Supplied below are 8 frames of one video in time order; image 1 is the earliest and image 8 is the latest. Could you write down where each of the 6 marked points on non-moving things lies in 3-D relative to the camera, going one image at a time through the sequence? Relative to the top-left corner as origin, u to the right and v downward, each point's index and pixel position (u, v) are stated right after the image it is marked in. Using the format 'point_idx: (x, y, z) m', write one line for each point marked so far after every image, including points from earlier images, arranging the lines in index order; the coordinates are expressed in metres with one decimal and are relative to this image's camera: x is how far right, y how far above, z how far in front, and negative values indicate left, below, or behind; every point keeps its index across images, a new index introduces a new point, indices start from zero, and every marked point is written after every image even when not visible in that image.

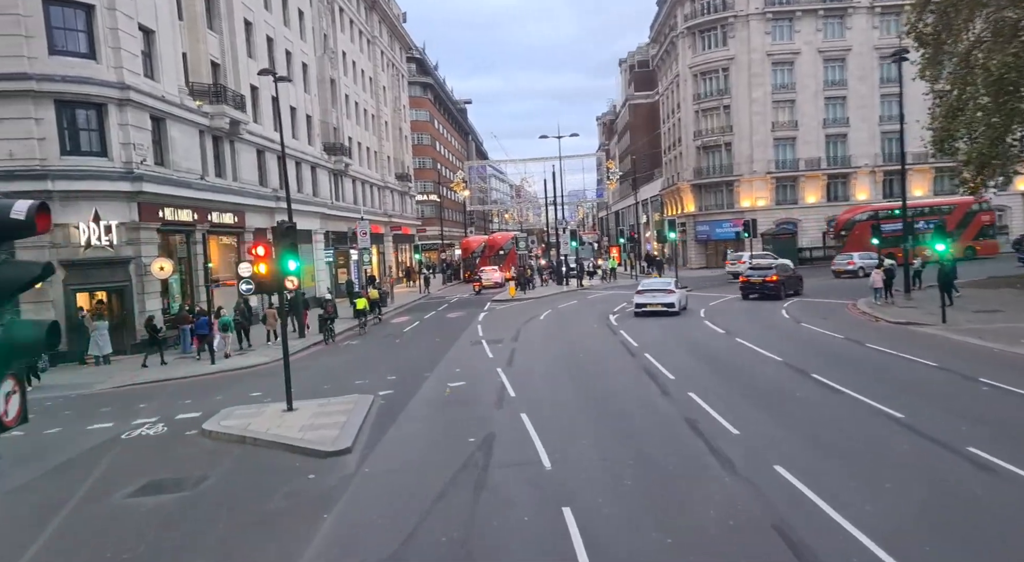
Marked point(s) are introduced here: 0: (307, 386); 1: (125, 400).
0: (-4.4, -2.3, +18.6) m
1: (-8.3, -2.6, +18.4) m
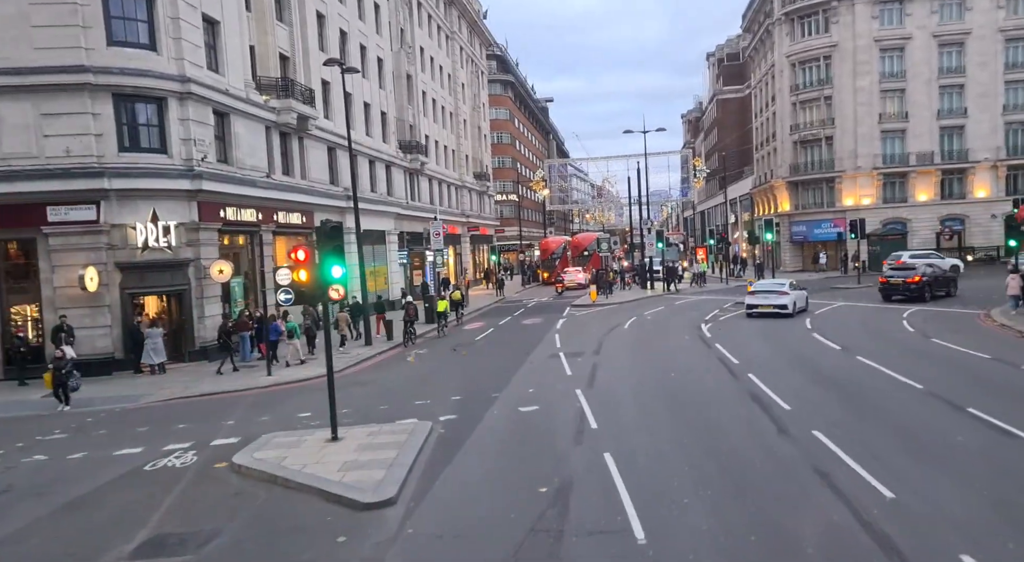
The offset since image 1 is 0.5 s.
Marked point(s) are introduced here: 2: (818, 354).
0: (-2.9, -2.4, +16.7) m
1: (-6.7, -2.7, +16.8) m
2: (+7.0, -1.7, +19.5) m
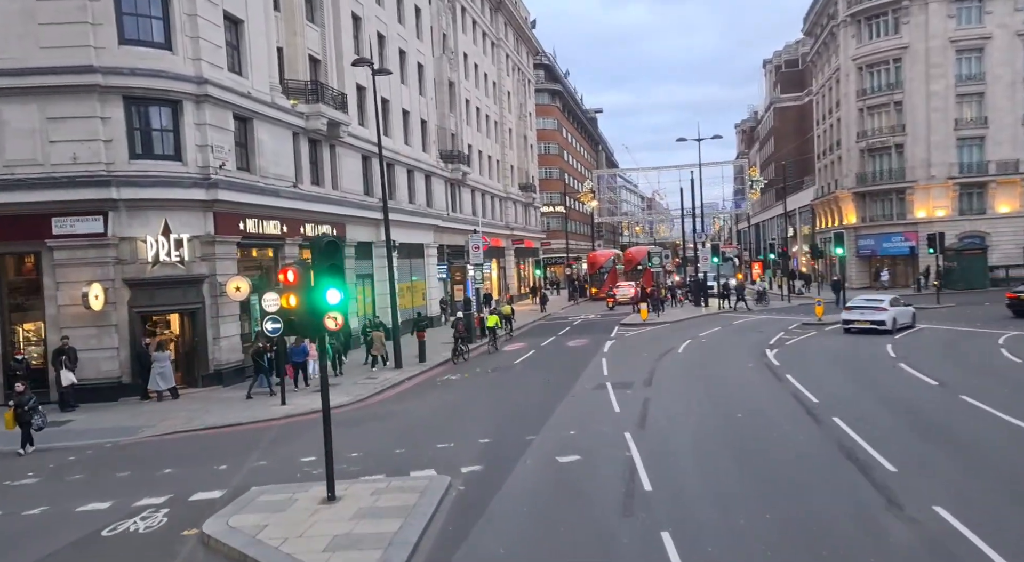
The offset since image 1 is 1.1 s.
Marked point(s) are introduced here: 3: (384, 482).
0: (-2.2, -2.8, +14.4) m
1: (-6.1, -3.0, +14.8) m
2: (+7.8, -2.1, +16.7) m
3: (-1.7, -2.7, +11.6) m
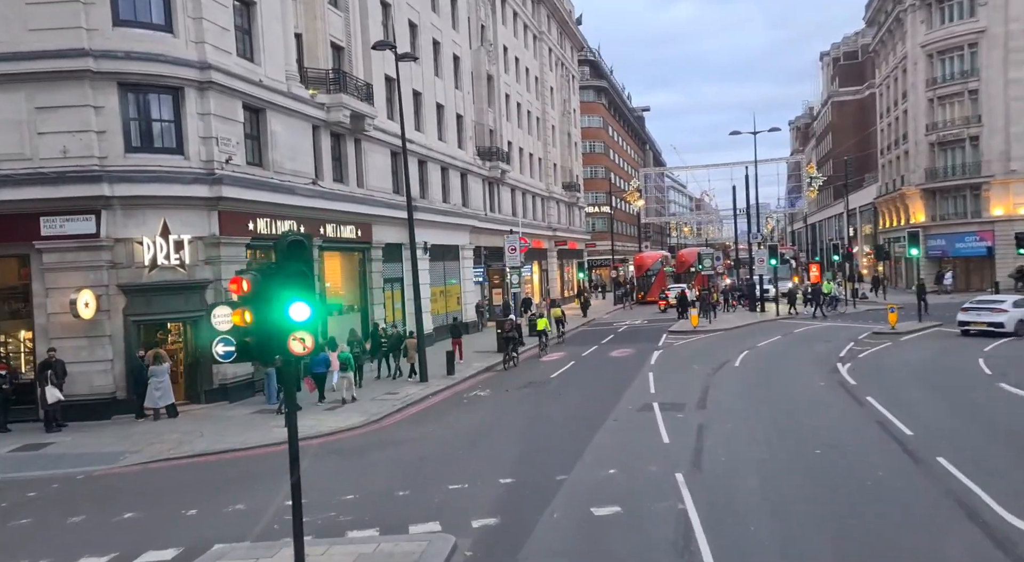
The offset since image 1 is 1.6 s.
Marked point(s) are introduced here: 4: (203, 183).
0: (-1.8, -2.9, +12.1) m
1: (-5.7, -3.2, +12.7) m
2: (+8.3, -2.3, +13.9) m
3: (-1.5, -2.8, +9.2) m
4: (-7.1, +2.3, +19.8) m
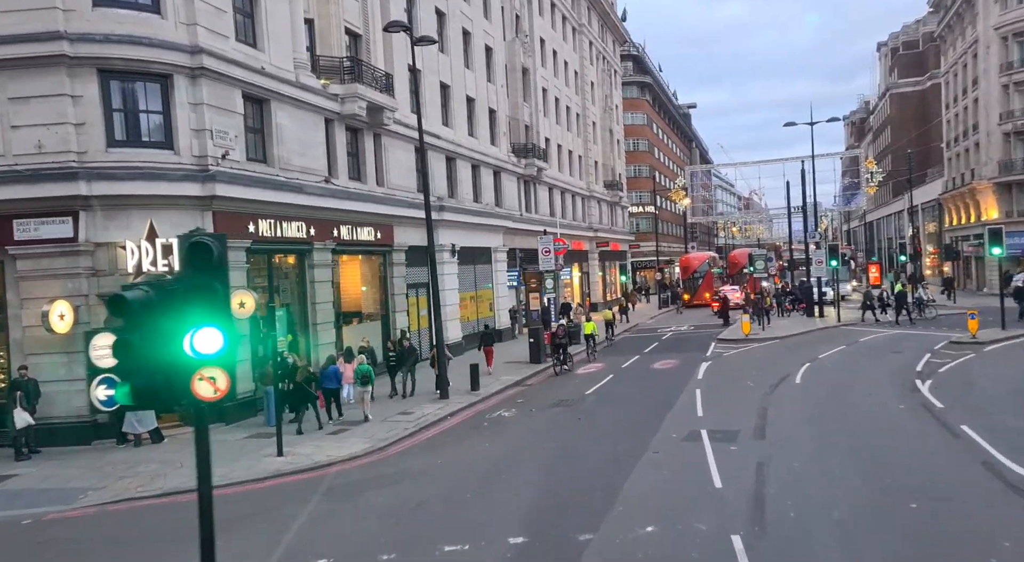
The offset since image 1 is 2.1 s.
0: (-1.7, -3.1, +9.8) m
1: (-5.5, -3.3, +10.6) m
2: (+8.5, -2.3, +11.1) m
3: (-1.5, -2.9, +6.9) m
4: (-6.6, +2.1, +17.8) m
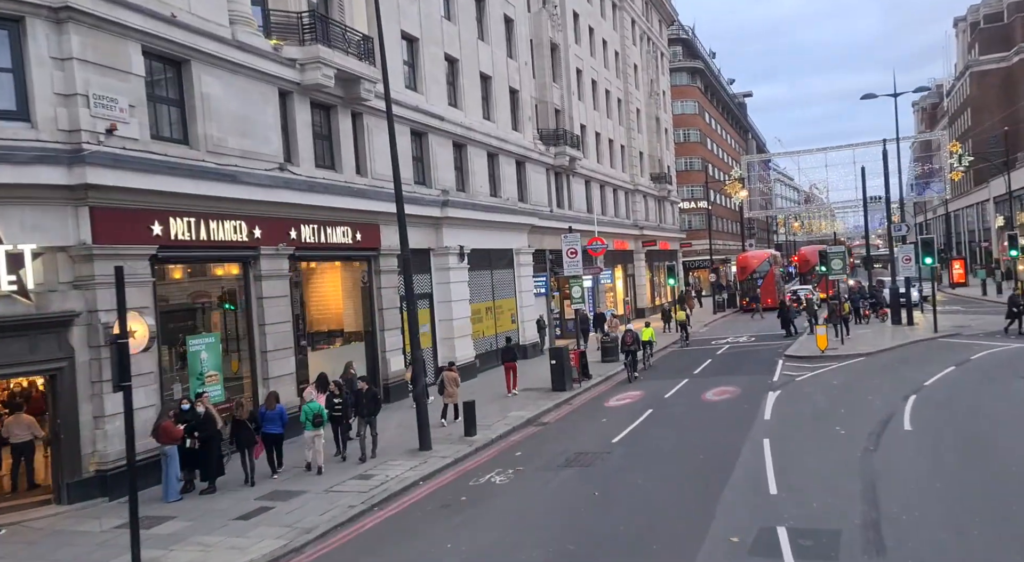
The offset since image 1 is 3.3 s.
0: (-2.3, -3.3, +4.6) m
1: (-6.1, -3.6, +5.7) m
2: (+7.9, -2.4, +5.2) m
3: (-2.3, -3.2, +1.7) m
4: (-6.8, +1.8, +12.9) m
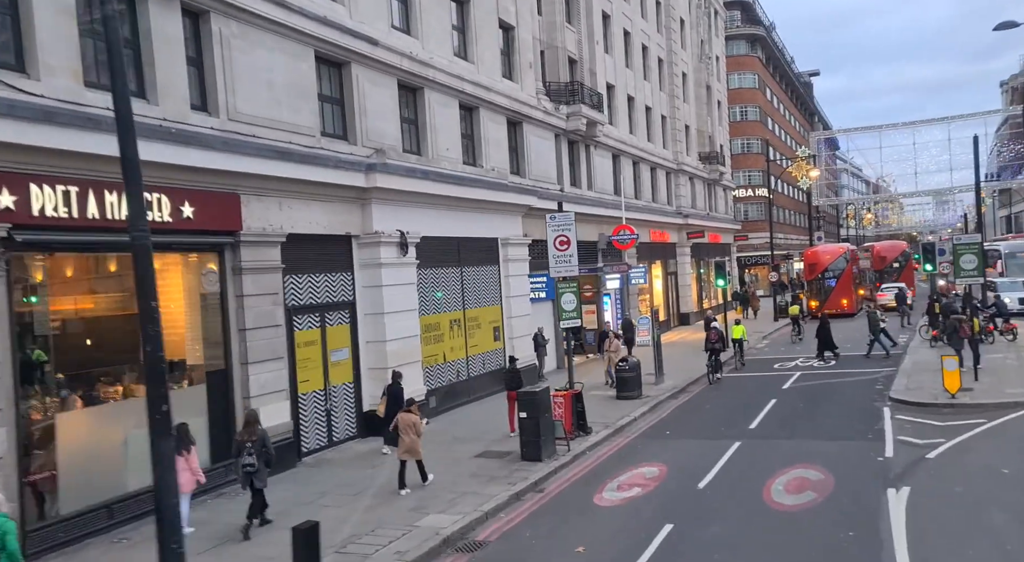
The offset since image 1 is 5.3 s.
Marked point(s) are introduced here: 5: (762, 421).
0: (-4.5, -3.4, -3.9) m
1: (-8.1, -3.7, -2.7) m
2: (+5.8, -2.6, -3.9) m
3: (-4.6, -3.3, -6.8) m
4: (-8.4, +1.7, +4.6) m
5: (+5.3, -2.8, +17.6) m
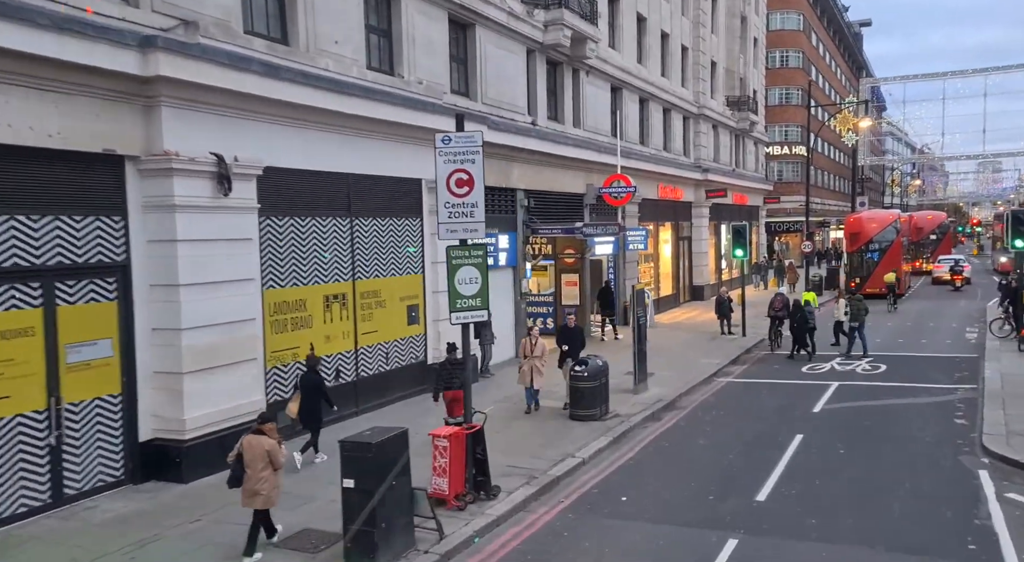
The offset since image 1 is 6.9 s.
0: (-6.9, -3.8, -10.3) m
1: (-10.6, -3.9, -9.0) m
2: (+3.3, -3.4, -10.7) m
3: (-7.2, -3.8, -13.2) m
4: (-10.4, +1.9, -2.0) m
5: (+3.5, -2.5, +10.8) m
